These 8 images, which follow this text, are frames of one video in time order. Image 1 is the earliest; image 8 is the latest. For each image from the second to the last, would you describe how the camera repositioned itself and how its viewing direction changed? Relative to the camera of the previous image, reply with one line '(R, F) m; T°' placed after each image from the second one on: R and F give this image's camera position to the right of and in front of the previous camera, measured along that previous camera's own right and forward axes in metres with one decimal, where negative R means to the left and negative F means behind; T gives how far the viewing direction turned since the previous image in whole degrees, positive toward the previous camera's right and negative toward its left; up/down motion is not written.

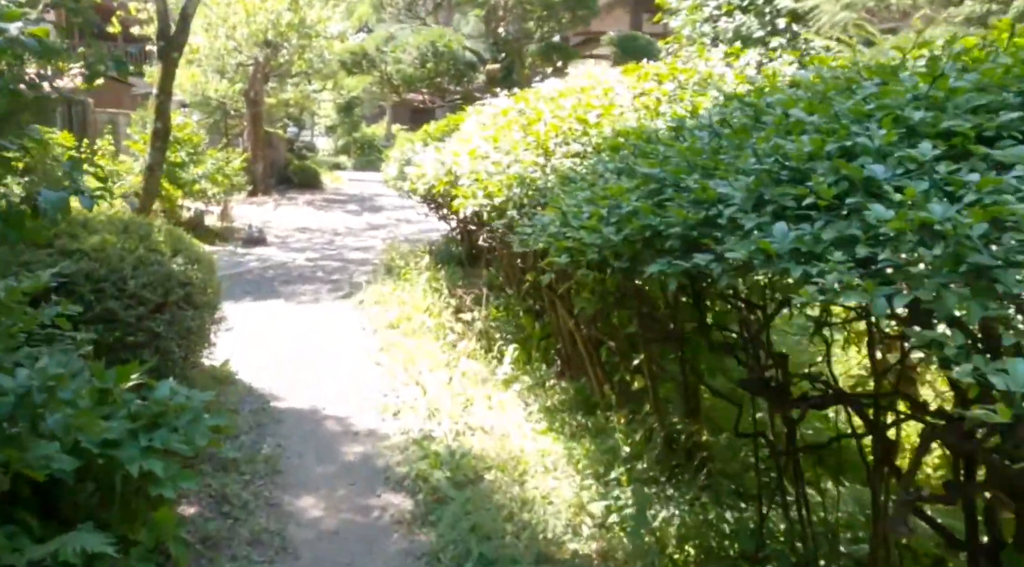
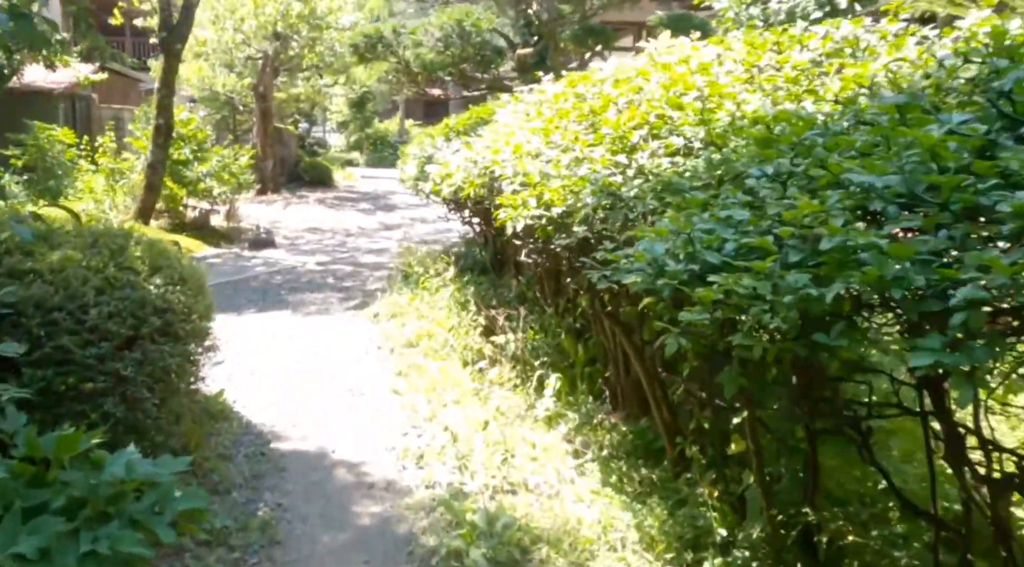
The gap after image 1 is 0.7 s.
(-0.2, +0.8) m; -1°
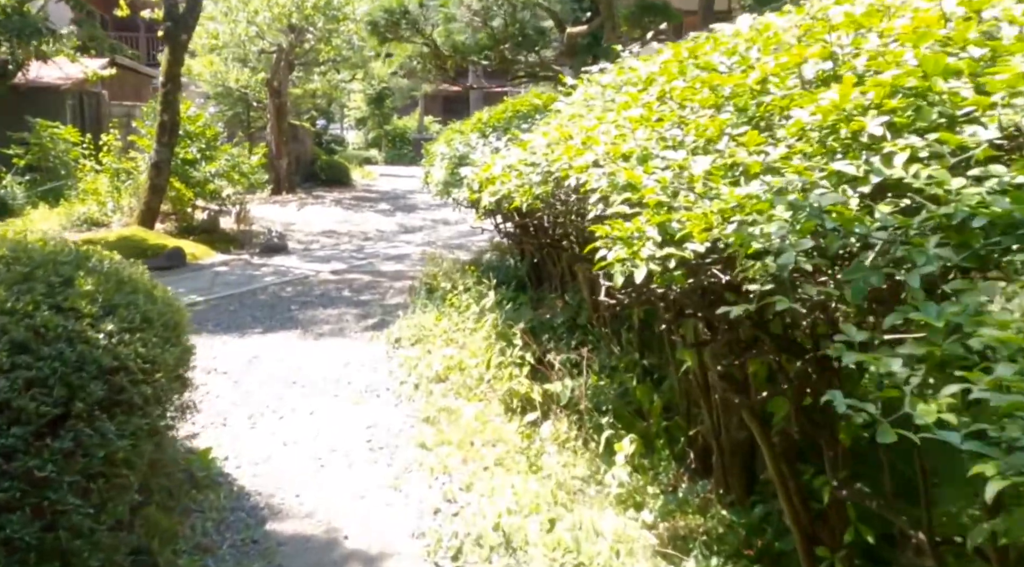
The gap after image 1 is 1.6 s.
(-0.2, +1.0) m; -1°
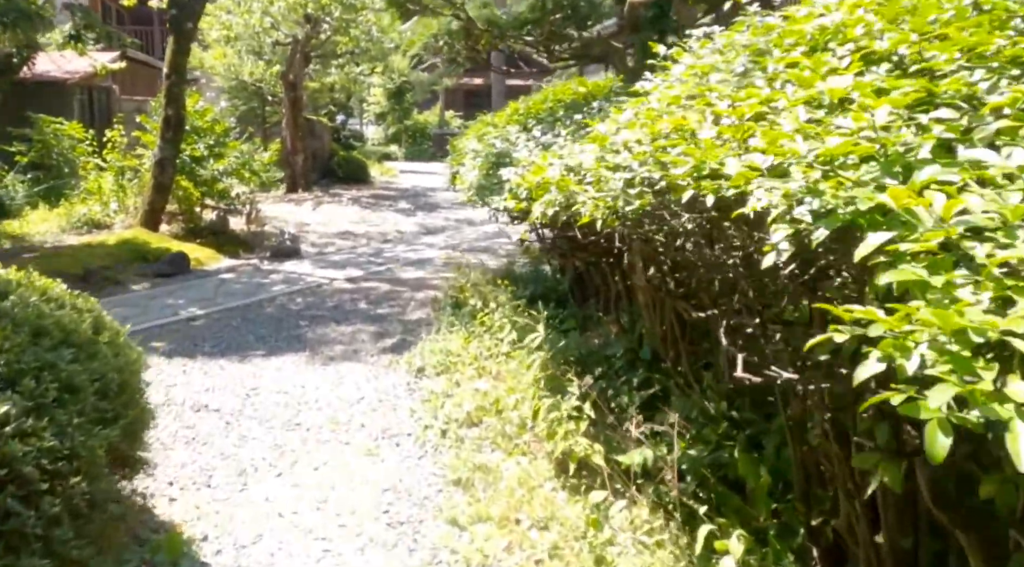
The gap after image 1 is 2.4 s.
(-0.1, +0.9) m; -1°
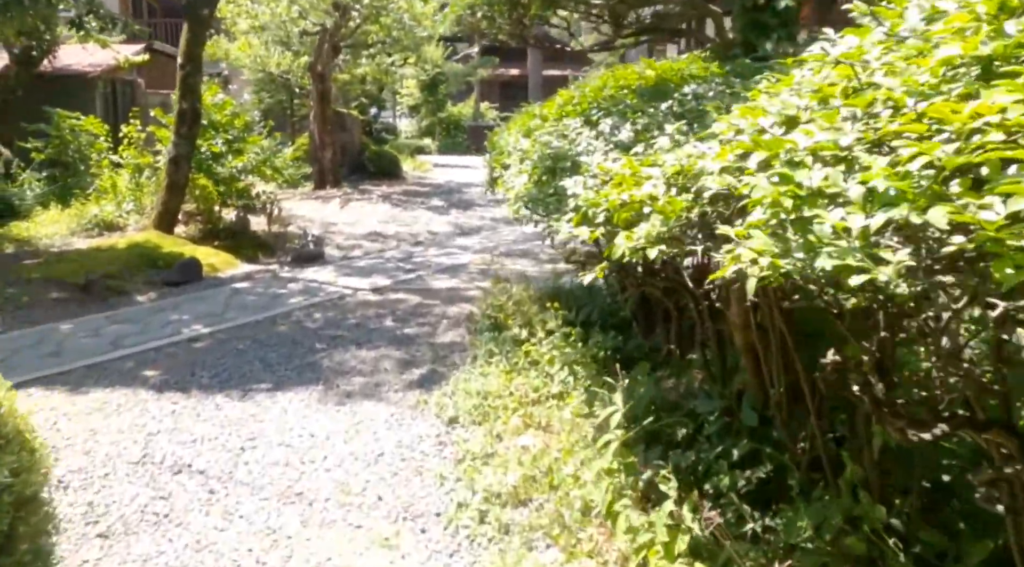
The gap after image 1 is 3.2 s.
(-0.1, +1.0) m; -2°
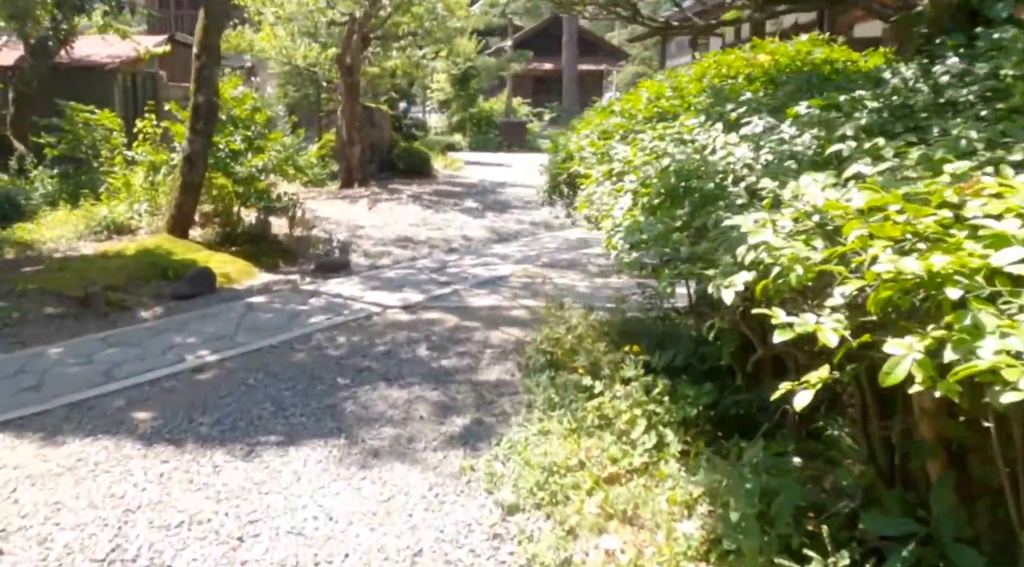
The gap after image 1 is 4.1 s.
(-0.2, +1.0) m; -2°
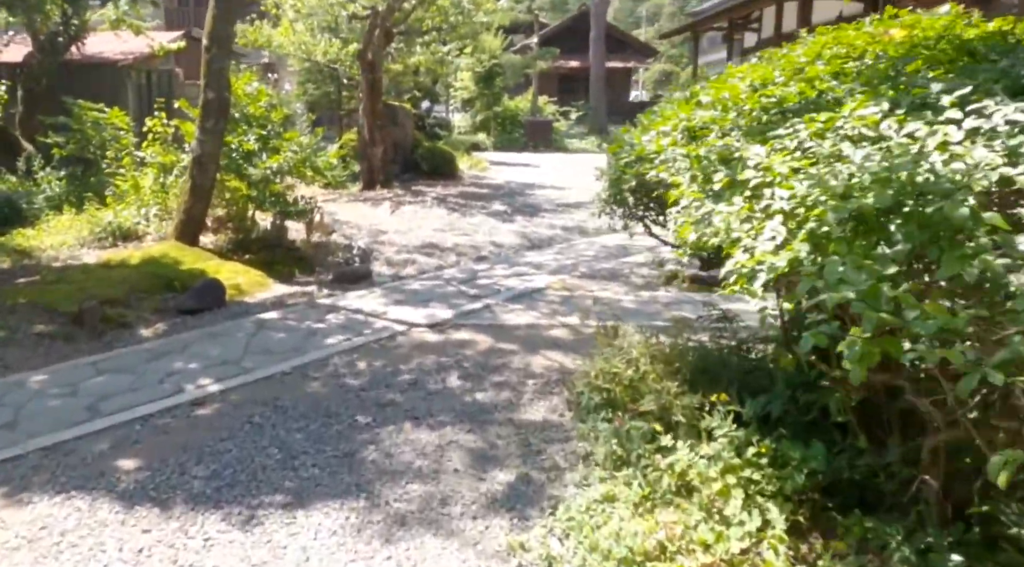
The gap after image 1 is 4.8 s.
(-0.1, +0.8) m; -1°
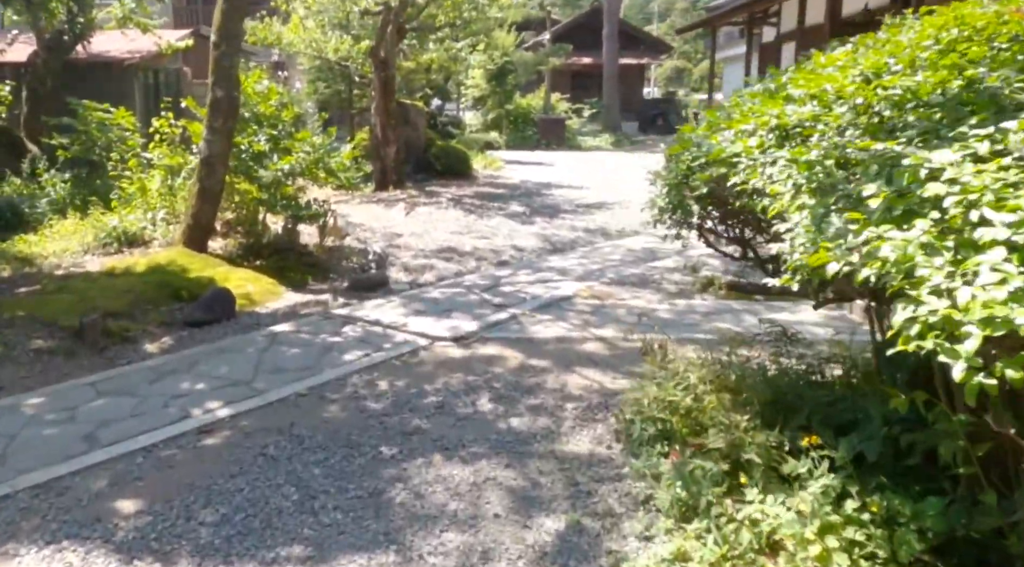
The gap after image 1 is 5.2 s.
(-0.2, +0.5) m; -1°
